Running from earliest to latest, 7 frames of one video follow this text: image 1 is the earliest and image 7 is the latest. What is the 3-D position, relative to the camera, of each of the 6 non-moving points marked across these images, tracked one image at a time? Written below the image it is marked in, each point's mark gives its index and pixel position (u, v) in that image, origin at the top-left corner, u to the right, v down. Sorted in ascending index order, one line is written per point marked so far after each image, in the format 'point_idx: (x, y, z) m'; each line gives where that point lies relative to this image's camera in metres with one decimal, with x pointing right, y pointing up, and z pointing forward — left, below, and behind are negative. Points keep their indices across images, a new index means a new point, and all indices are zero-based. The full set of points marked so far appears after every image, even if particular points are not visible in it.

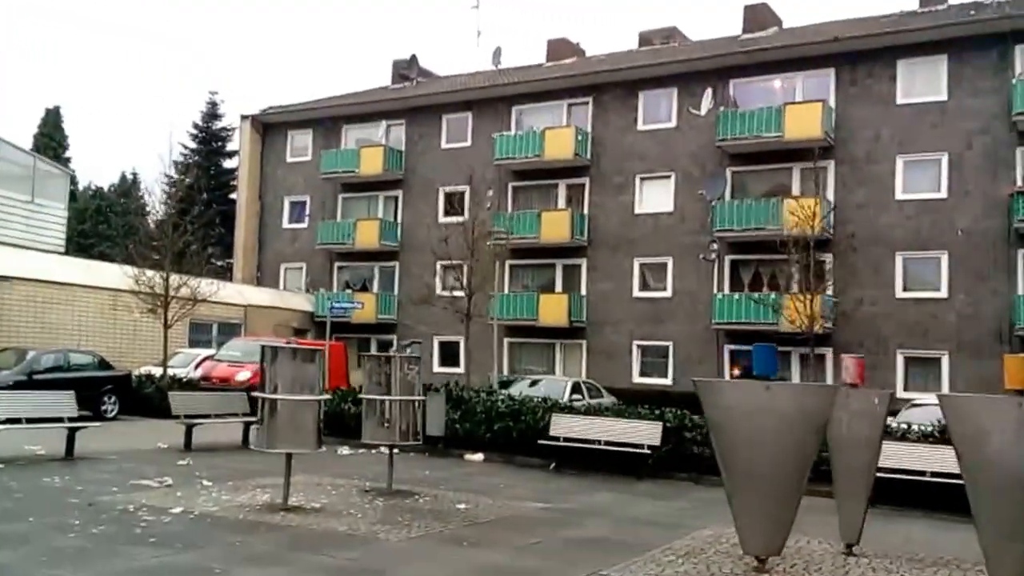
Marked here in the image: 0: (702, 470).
0: (+2.9, -2.8, +16.2) m
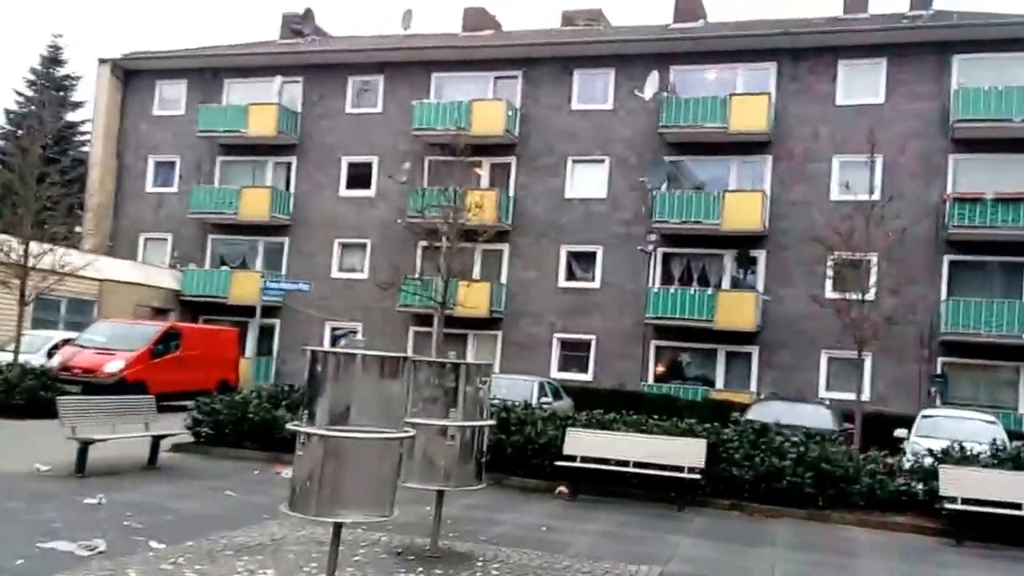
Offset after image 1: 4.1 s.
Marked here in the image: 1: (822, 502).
0: (+3.2, -2.9, +14.8) m
1: (+4.2, -2.9, +14.3) m
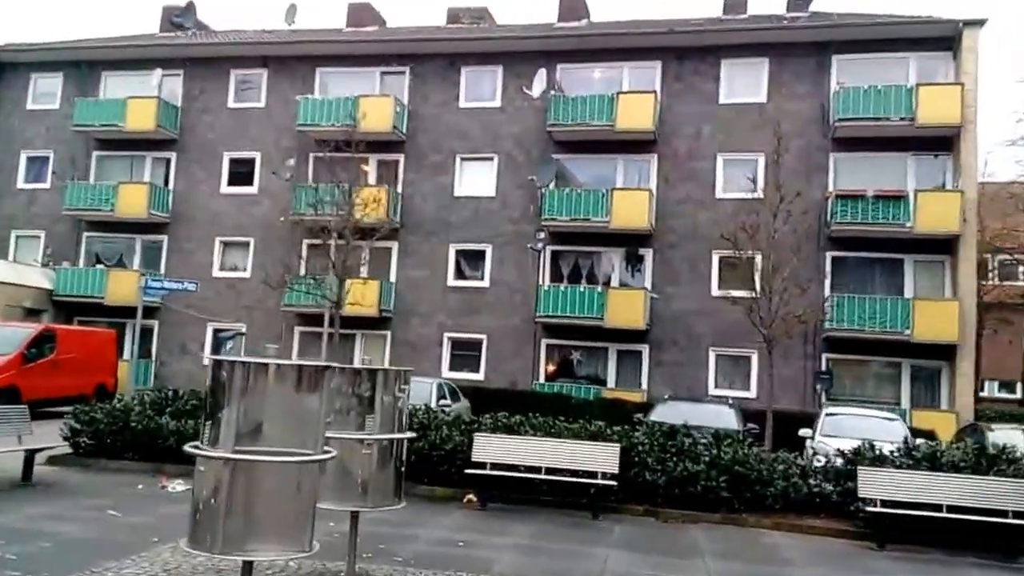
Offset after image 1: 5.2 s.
0: (+2.0, -2.9, +14.9) m
1: (+3.1, -2.9, +14.6) m
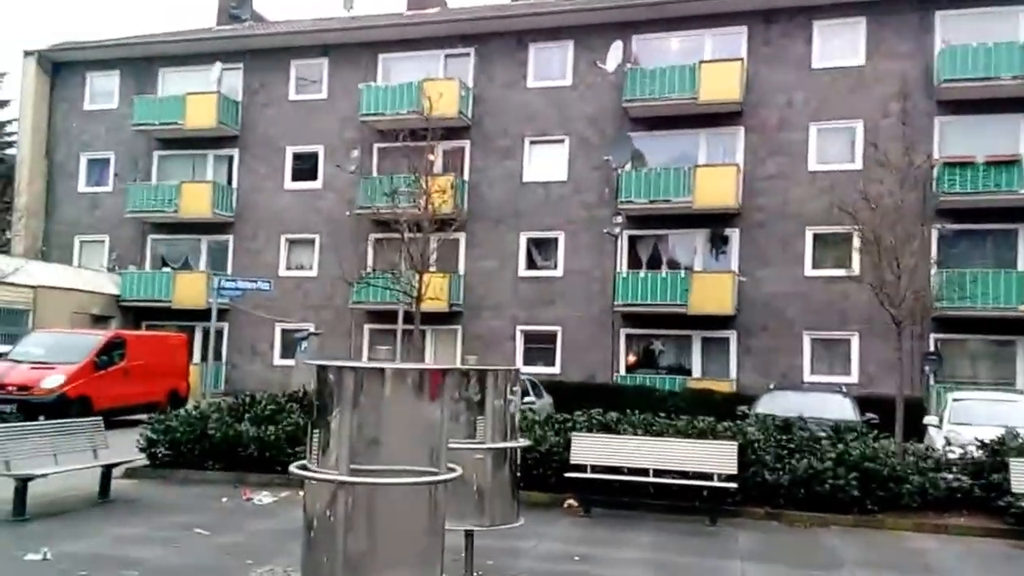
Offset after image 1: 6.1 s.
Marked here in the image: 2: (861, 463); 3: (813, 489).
0: (+3.4, -2.7, +13.6) m
1: (+4.4, -2.7, +13.2) m
2: (+4.3, -2.1, +13.4) m
3: (+3.7, -2.5, +13.3) m
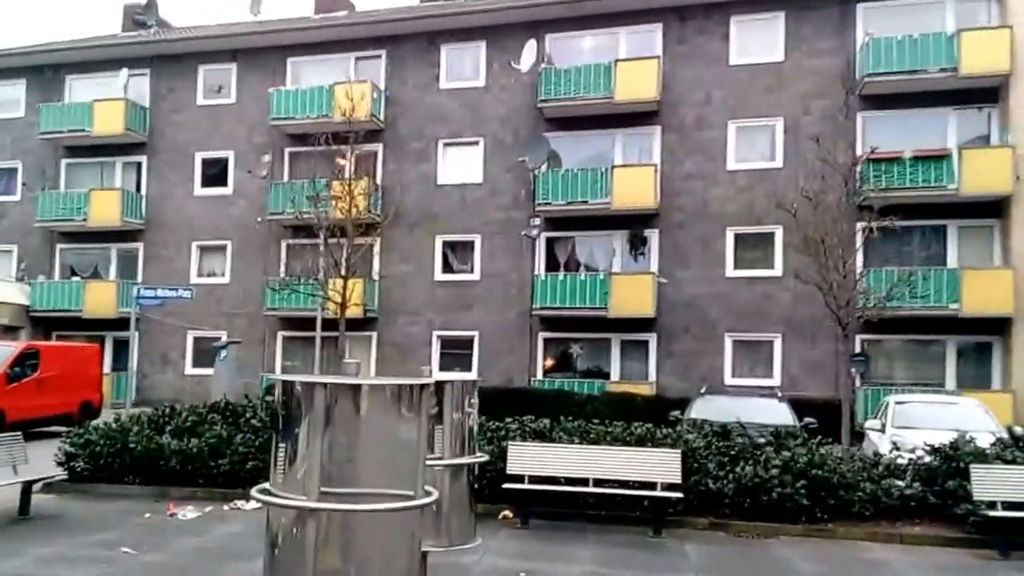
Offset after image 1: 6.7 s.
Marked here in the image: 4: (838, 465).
0: (+2.6, -2.8, +13.4) m
1: (+3.7, -2.7, +13.1) m
2: (+3.5, -2.2, +13.2) m
3: (+2.9, -2.5, +13.1) m
4: (+3.9, -2.1, +13.3) m
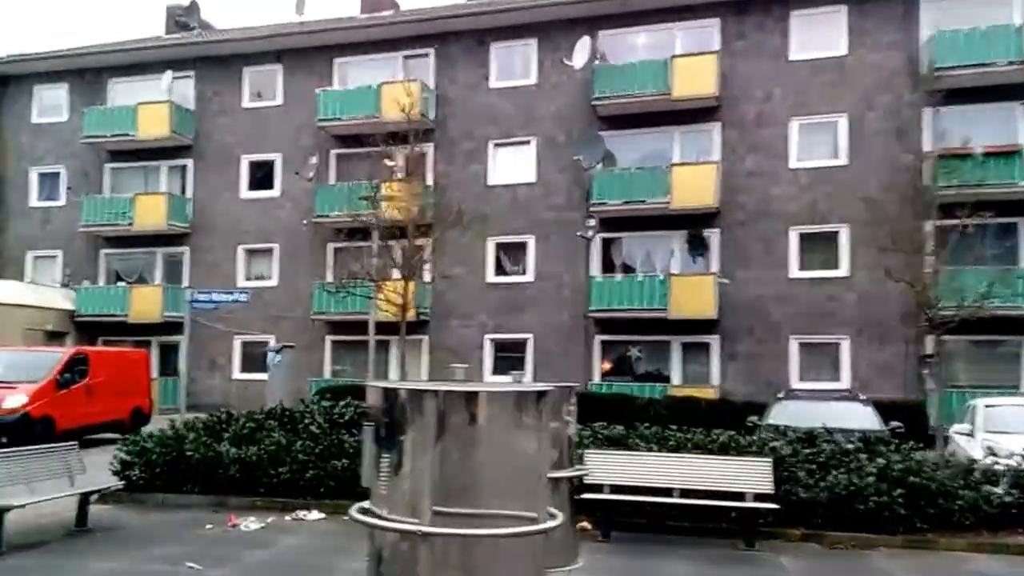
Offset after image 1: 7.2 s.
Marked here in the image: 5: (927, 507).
0: (+3.6, -2.7, +12.7) m
1: (+4.6, -2.7, +12.4) m
2: (+4.5, -2.2, +12.6) m
3: (+3.9, -2.5, +12.4) m
4: (+4.9, -2.1, +12.7) m
5: (+4.7, -2.5, +12.4) m
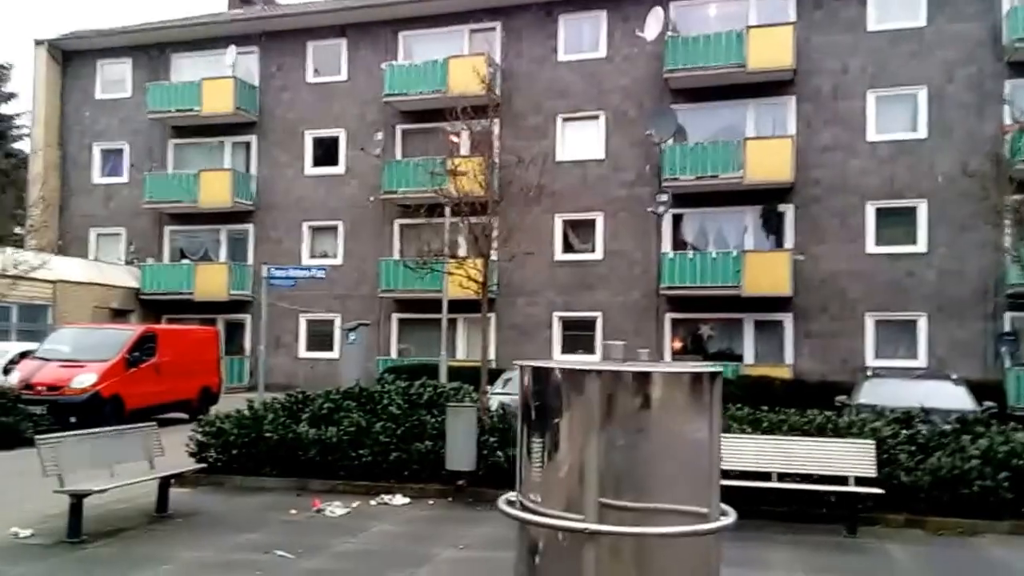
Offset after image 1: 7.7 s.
0: (+4.7, -2.5, +12.3) m
1: (+5.7, -2.4, +11.9) m
2: (+5.5, -1.9, +12.1) m
3: (+4.9, -2.3, +12.0) m
4: (+5.9, -1.9, +12.1) m
5: (+5.7, -2.2, +11.9) m
